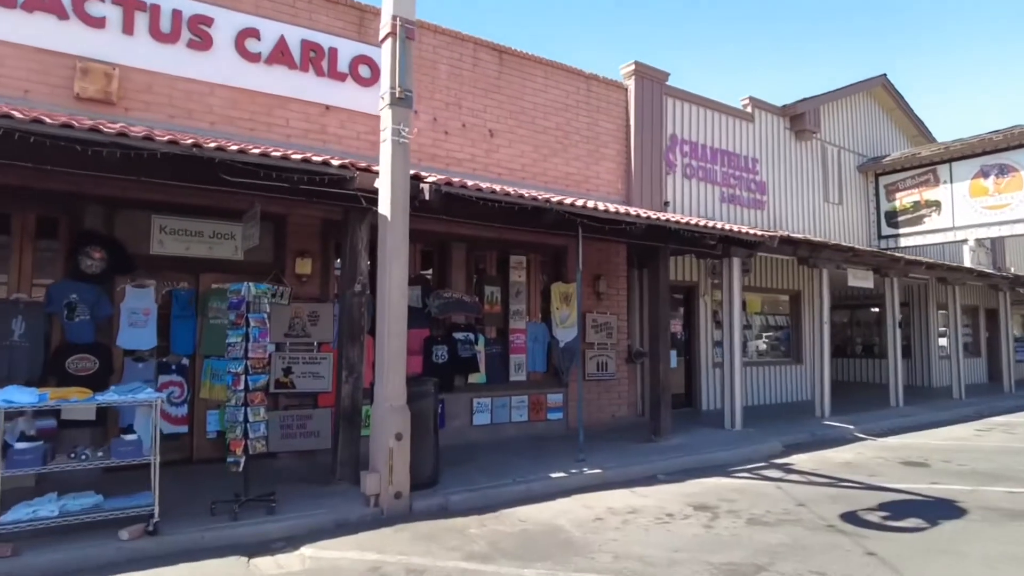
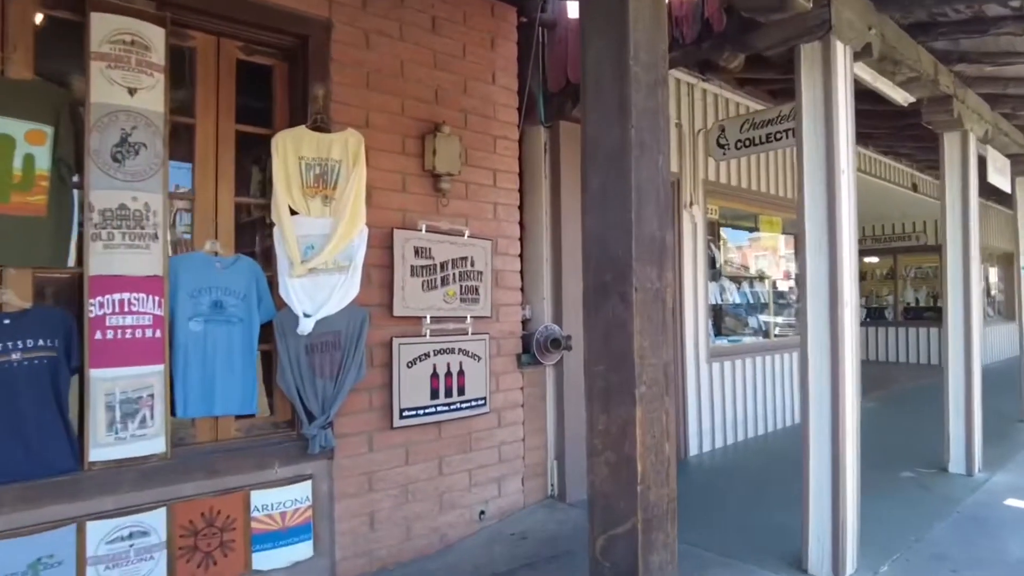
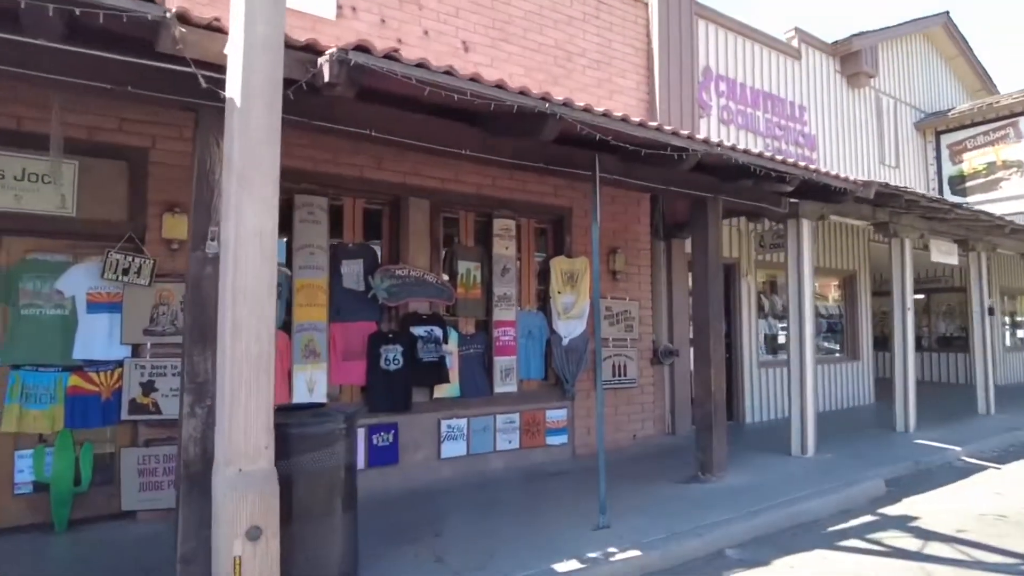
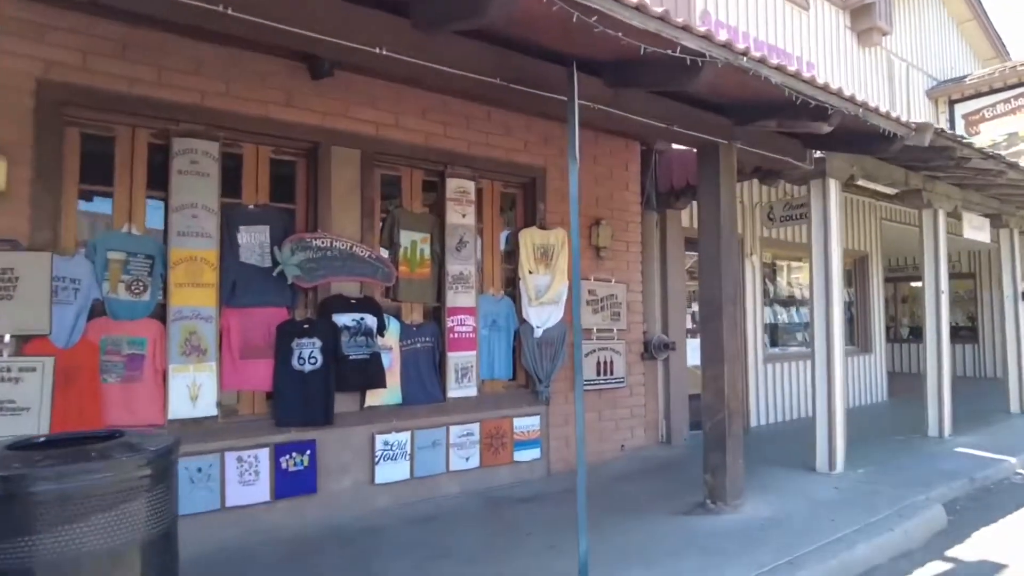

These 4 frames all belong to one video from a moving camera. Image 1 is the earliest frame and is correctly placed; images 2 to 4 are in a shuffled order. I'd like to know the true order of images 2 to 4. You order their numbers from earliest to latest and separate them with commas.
3, 4, 2
